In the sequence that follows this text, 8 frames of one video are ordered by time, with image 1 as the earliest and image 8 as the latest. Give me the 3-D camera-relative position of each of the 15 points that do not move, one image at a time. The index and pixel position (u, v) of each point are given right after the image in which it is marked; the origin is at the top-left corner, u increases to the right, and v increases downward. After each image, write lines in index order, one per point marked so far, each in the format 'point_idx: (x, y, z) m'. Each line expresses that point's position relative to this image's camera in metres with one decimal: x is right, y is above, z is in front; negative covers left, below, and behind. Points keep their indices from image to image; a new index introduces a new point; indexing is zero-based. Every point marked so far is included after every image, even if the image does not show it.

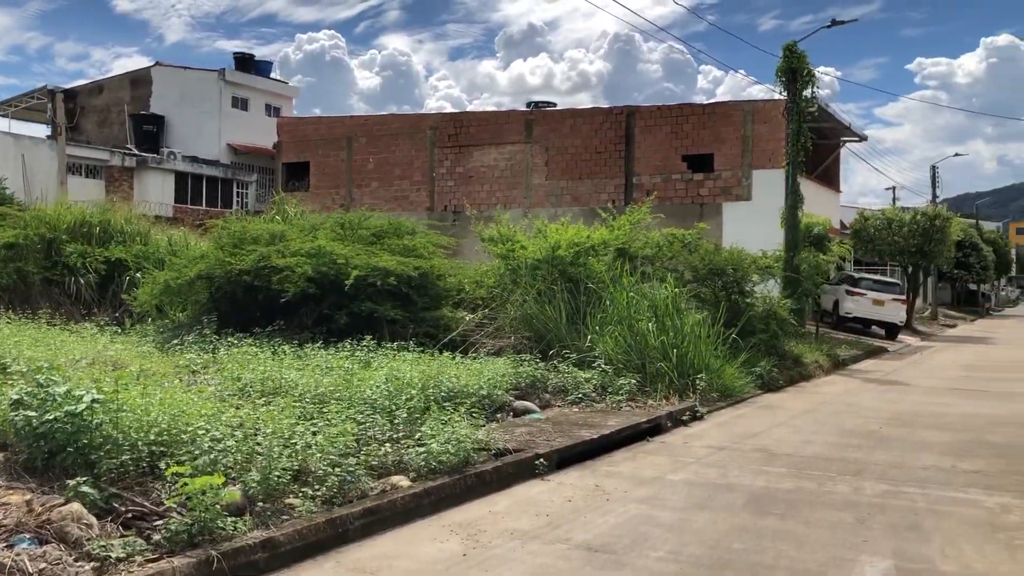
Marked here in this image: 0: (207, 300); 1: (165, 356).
0: (-3.4, -0.1, +10.4) m
1: (-3.0, -0.6, +8.2) m
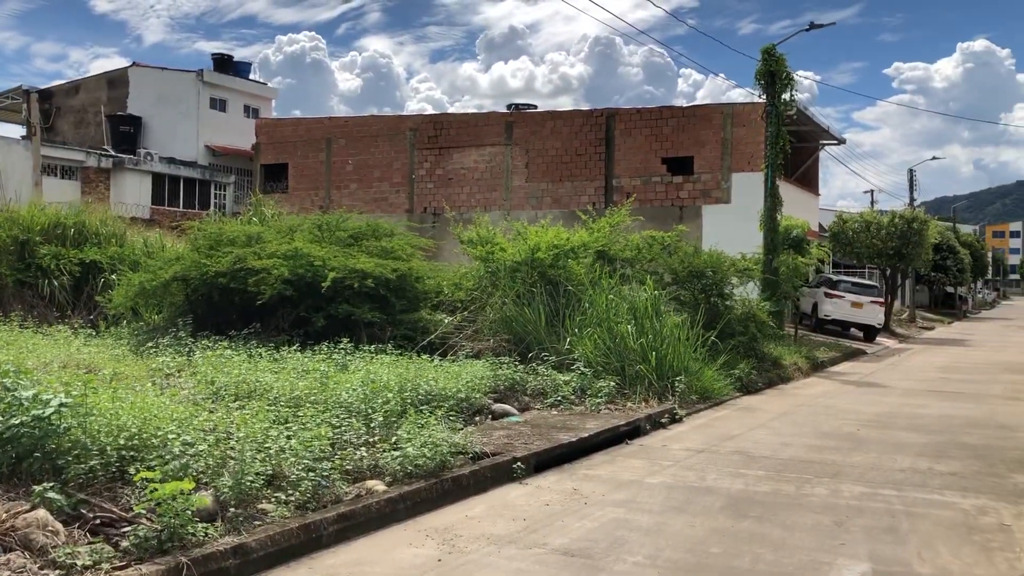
0: (-3.6, -0.2, +10.3) m
1: (-3.2, -0.6, +8.1) m
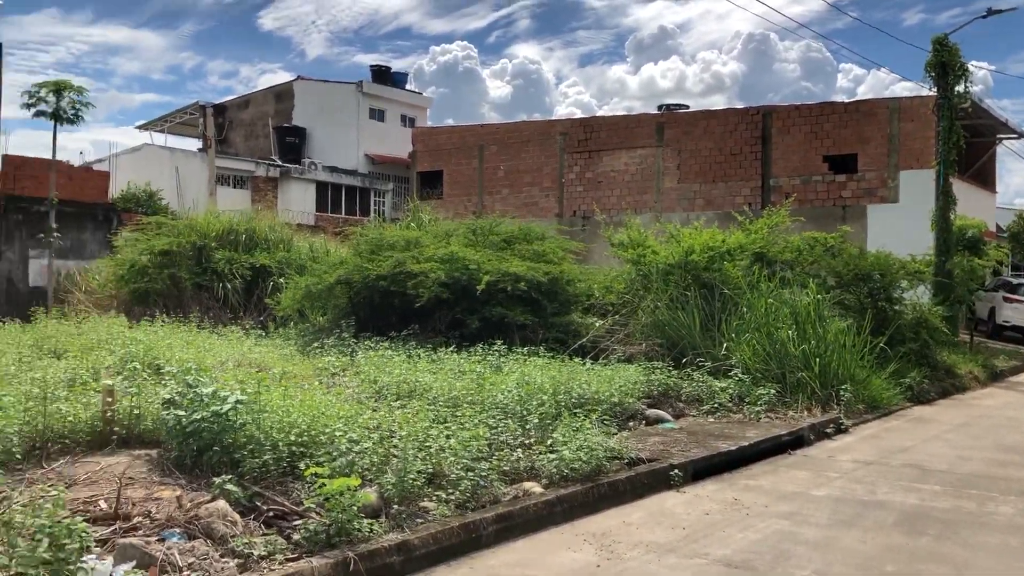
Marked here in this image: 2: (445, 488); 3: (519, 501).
0: (-1.9, -0.2, +10.7) m
1: (-1.9, -0.6, +8.5) m
2: (-0.3, -1.0, +4.5) m
3: (0.0, -1.0, +4.6) m
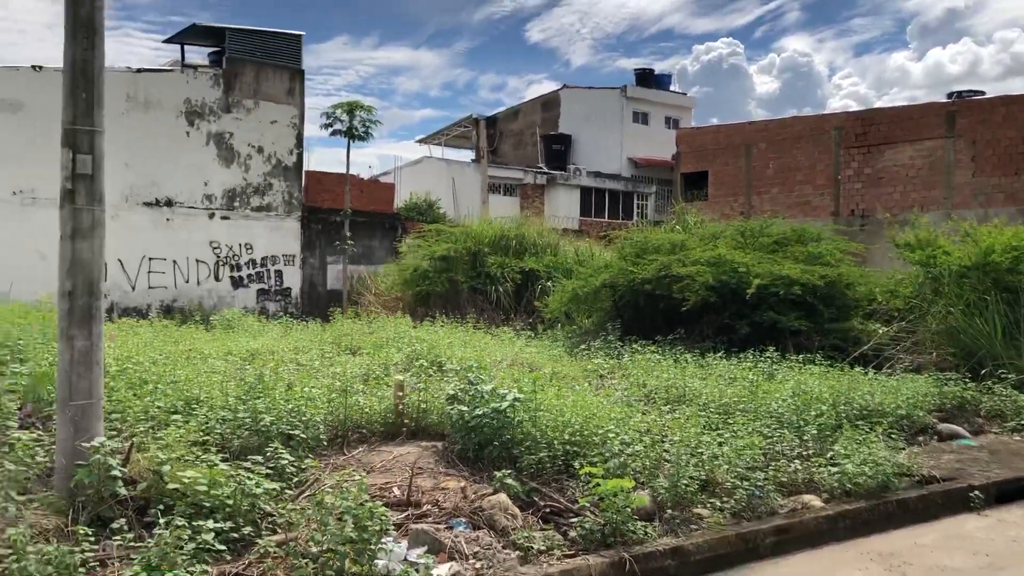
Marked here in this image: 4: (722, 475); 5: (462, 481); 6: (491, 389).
0: (+1.1, -0.2, +10.8) m
1: (+0.6, -0.7, +8.7) m
2: (+1.0, -1.0, +4.4) m
3: (+1.3, -1.0, +4.4) m
4: (+1.0, -0.9, +4.6) m
5: (-0.2, -0.9, +4.5) m
6: (-0.1, -0.5, +4.9) m
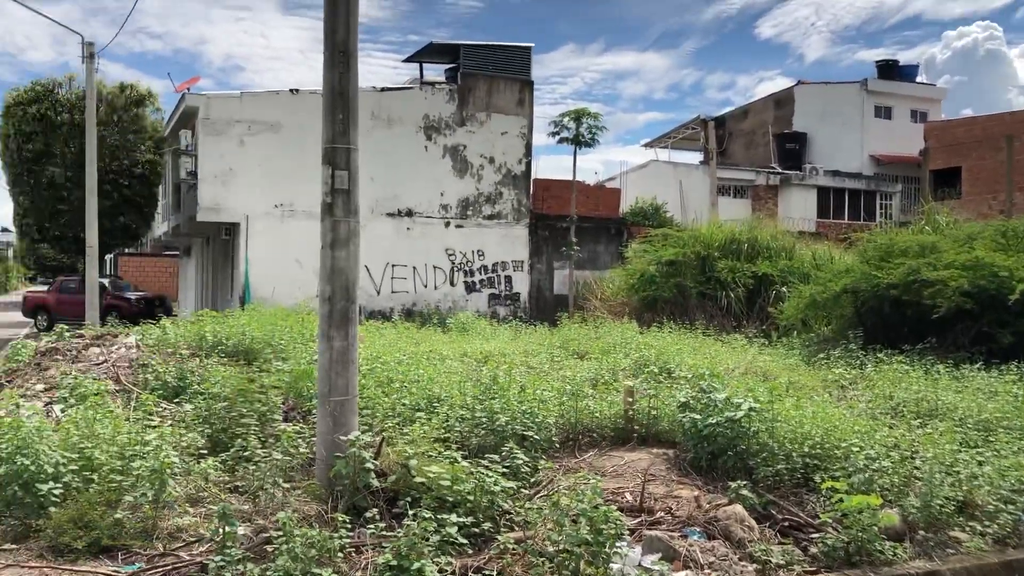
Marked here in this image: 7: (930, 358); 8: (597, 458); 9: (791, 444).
0: (+3.7, -0.3, +10.2) m
1: (+2.6, -0.7, +8.3) m
2: (+2.0, -1.0, +4.1) m
3: (+2.3, -1.1, +3.9) m
4: (+2.1, -0.9, +4.3) m
5: (+0.9, -0.9, +4.4) m
6: (+1.1, -0.6, +4.8) m
7: (+3.8, -0.6, +8.6) m
8: (+0.5, -0.9, +5.1) m
9: (+1.3, -0.7, +4.5) m
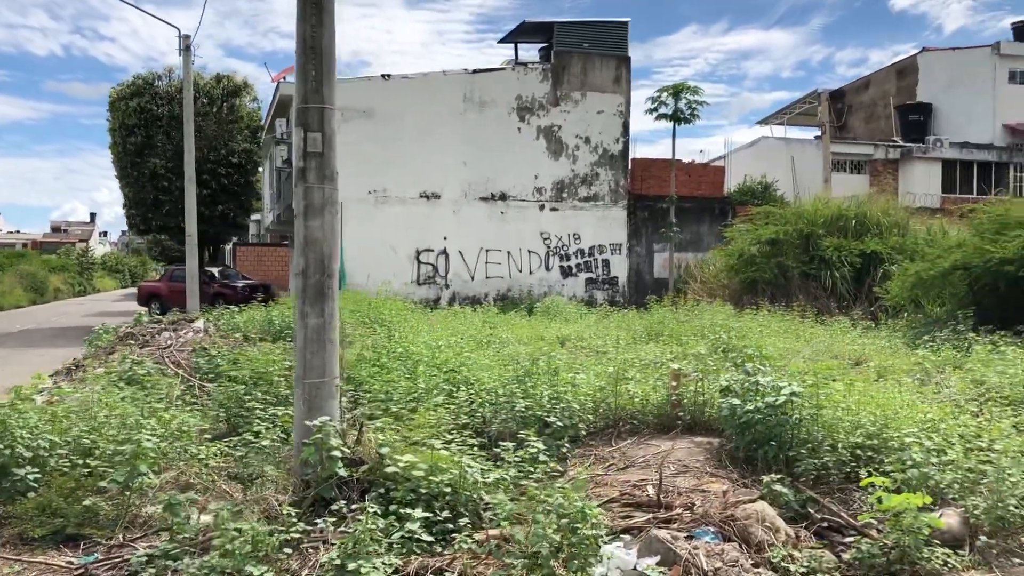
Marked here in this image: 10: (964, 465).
0: (+4.4, 0.0, +9.3) m
1: (+3.2, -0.5, +7.6) m
2: (+2.0, -0.9, +3.4) m
3: (+2.3, -0.9, +3.3) m
4: (+2.1, -0.8, +3.6) m
5: (+0.9, -0.8, +3.9) m
6: (+1.2, -0.4, +4.3) m
7: (+4.4, -0.4, +7.7) m
8: (+0.6, -0.8, +4.7) m
9: (+1.4, -0.6, +4.0) m
10: (+1.8, -0.7, +3.6) m
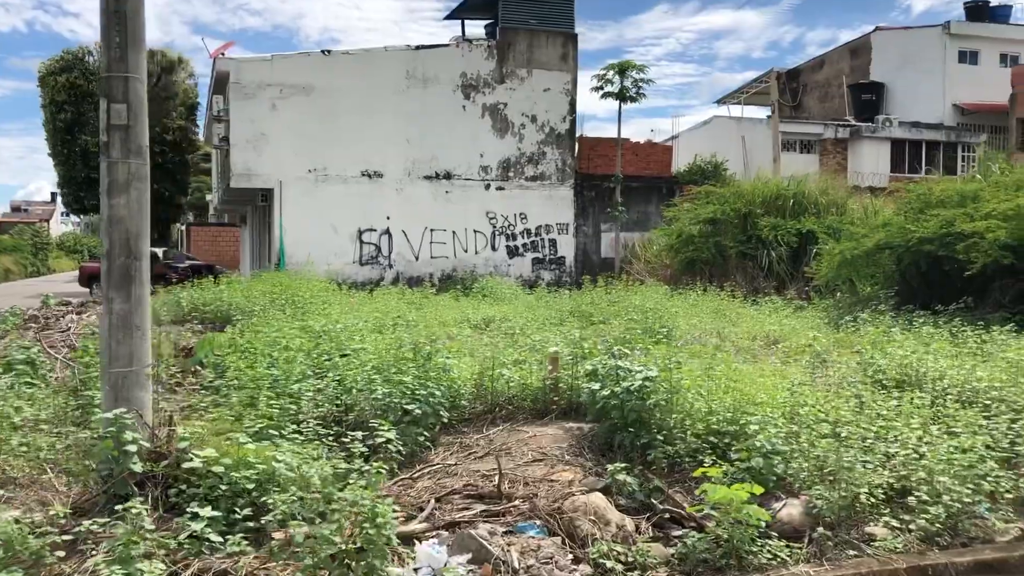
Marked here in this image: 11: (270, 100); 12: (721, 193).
0: (+3.6, +0.2, +9.2) m
1: (+2.4, -0.3, +7.5) m
2: (+1.4, -0.8, +3.3) m
3: (+1.7, -0.9, +3.2) m
4: (+1.5, -0.7, +3.5) m
5: (+0.3, -0.7, +3.8) m
6: (+0.5, -0.3, +4.1) m
7: (+3.6, -0.3, +7.6) m
8: (-0.1, -0.7, +4.5) m
9: (+0.7, -0.5, +3.8) m
10: (+1.2, -0.6, +3.5) m
11: (-4.3, +3.3, +16.7) m
12: (+3.3, +1.5, +15.0) m
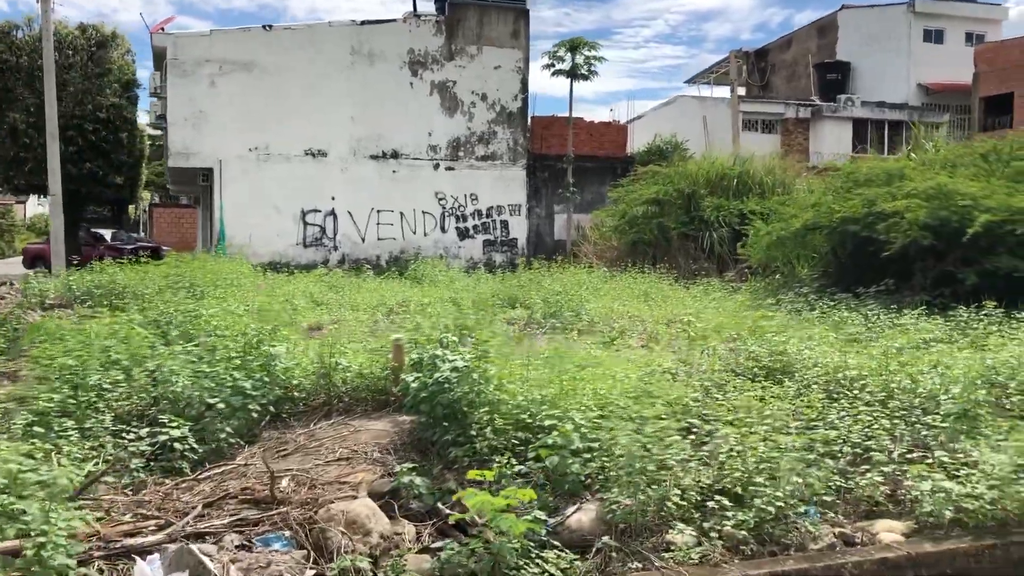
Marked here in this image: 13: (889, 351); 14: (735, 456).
0: (+2.8, +0.3, +8.9) m
1: (+1.6, -0.2, +7.1) m
2: (+0.6, -0.7, +3.0) m
3: (+0.9, -0.8, +2.8) m
4: (+0.8, -0.7, +3.2) m
5: (-0.5, -0.7, +3.4) m
6: (-0.3, -0.3, +3.8) m
7: (+2.8, -0.1, +7.3) m
8: (-0.8, -0.6, +4.2) m
9: (0.0, -0.5, +3.5) m
10: (+0.4, -0.6, +3.2) m
11: (-5.2, +3.6, +16.2) m
12: (+2.4, +1.8, +14.6) m
13: (+2.1, -0.3, +4.9) m
14: (+0.9, -0.6, +3.2) m
